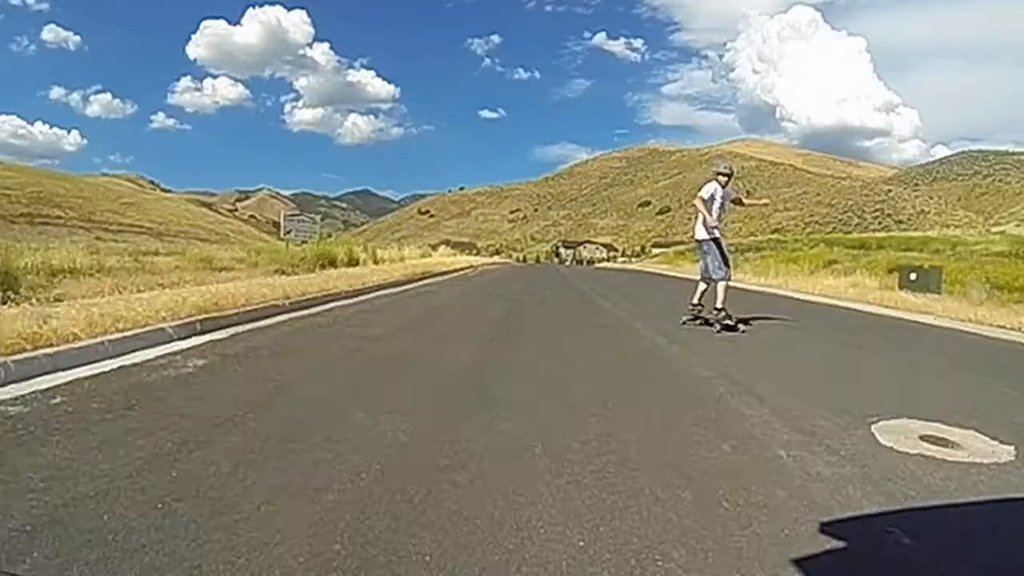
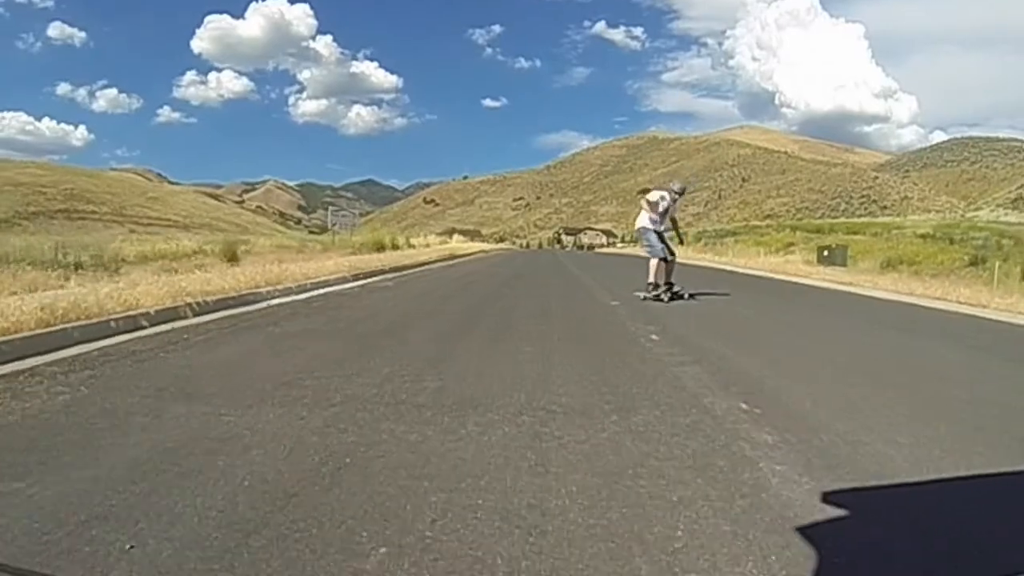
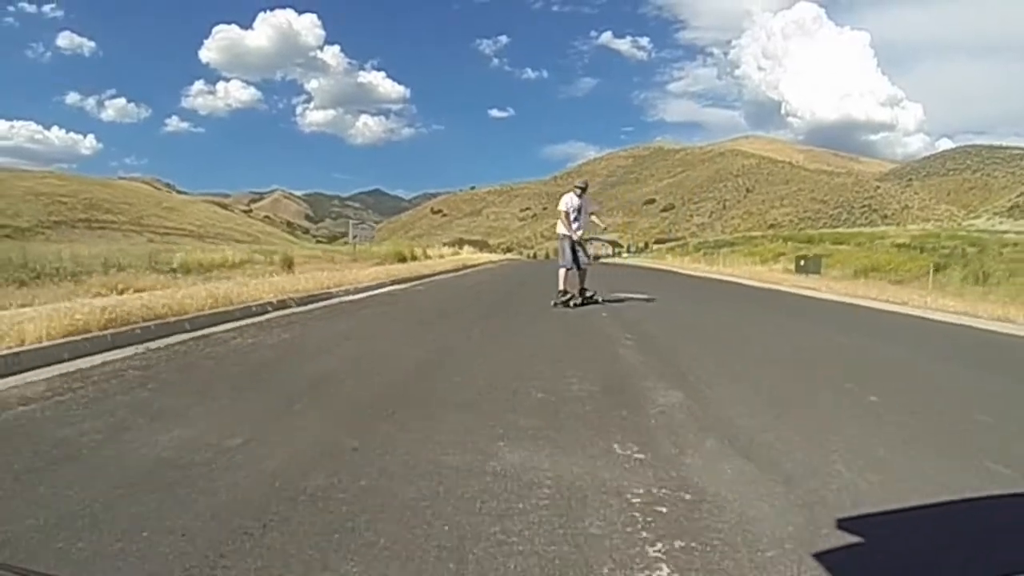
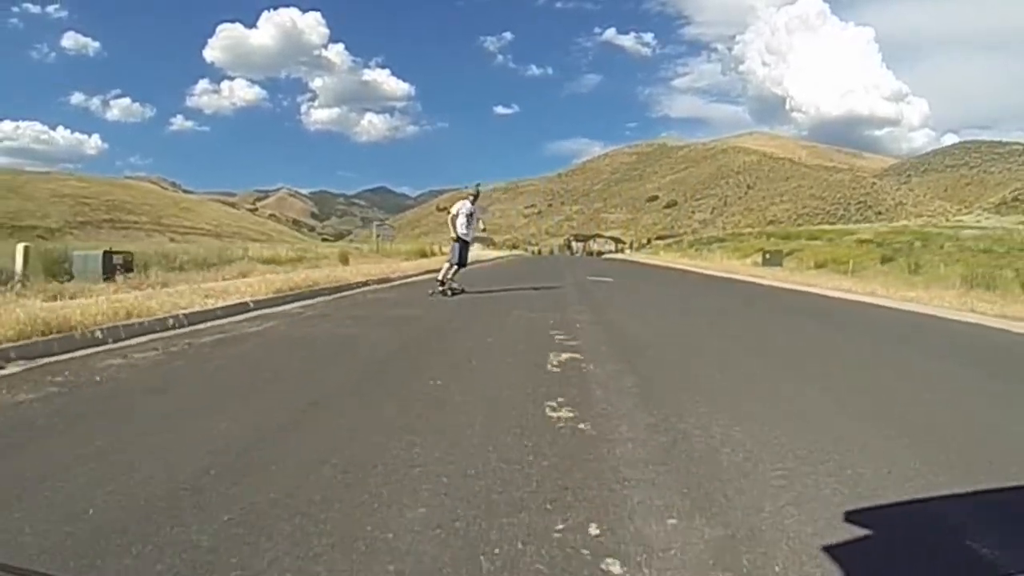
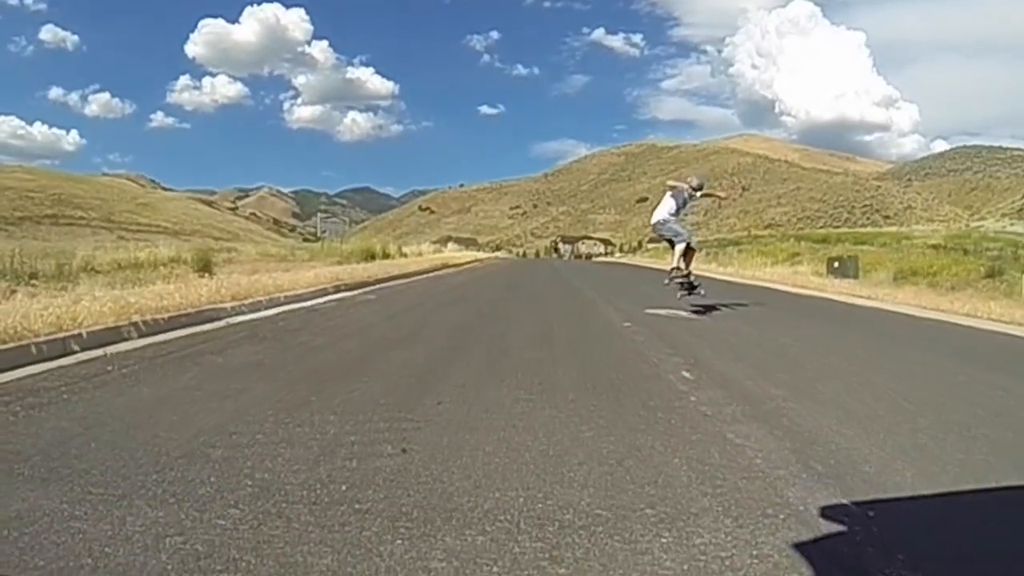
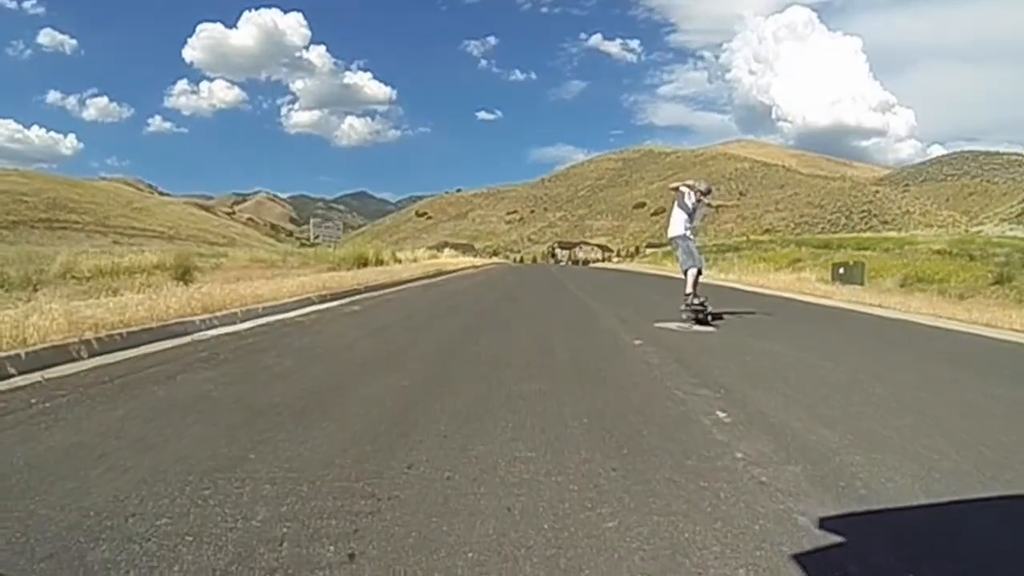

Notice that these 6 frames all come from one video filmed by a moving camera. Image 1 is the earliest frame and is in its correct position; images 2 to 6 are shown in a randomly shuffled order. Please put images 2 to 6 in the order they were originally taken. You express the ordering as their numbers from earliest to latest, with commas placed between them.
6, 5, 2, 3, 4
